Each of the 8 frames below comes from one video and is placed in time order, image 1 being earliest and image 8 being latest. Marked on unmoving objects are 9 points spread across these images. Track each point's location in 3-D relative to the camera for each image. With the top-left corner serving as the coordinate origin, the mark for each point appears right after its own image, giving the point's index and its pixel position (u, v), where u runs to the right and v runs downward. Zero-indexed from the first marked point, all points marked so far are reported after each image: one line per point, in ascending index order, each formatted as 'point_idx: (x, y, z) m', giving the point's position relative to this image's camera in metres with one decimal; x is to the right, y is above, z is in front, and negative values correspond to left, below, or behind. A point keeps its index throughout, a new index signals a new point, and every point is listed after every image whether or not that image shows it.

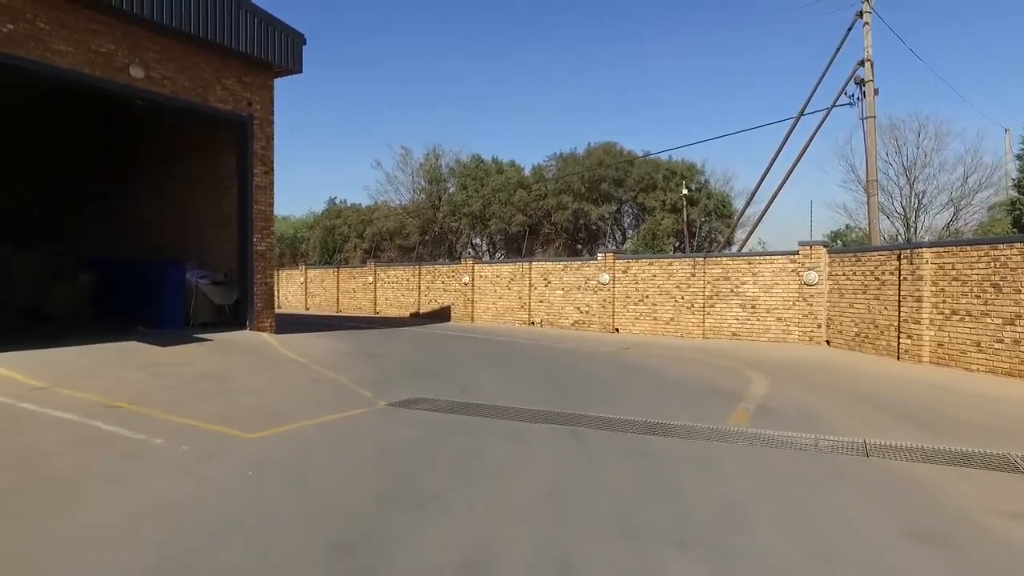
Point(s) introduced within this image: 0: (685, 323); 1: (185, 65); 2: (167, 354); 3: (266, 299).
0: (+4.6, -1.0, +17.6) m
1: (-6.5, +4.5, +13.2) m
2: (-5.8, -1.2, +11.1) m
3: (-5.5, -0.3, +14.9) m
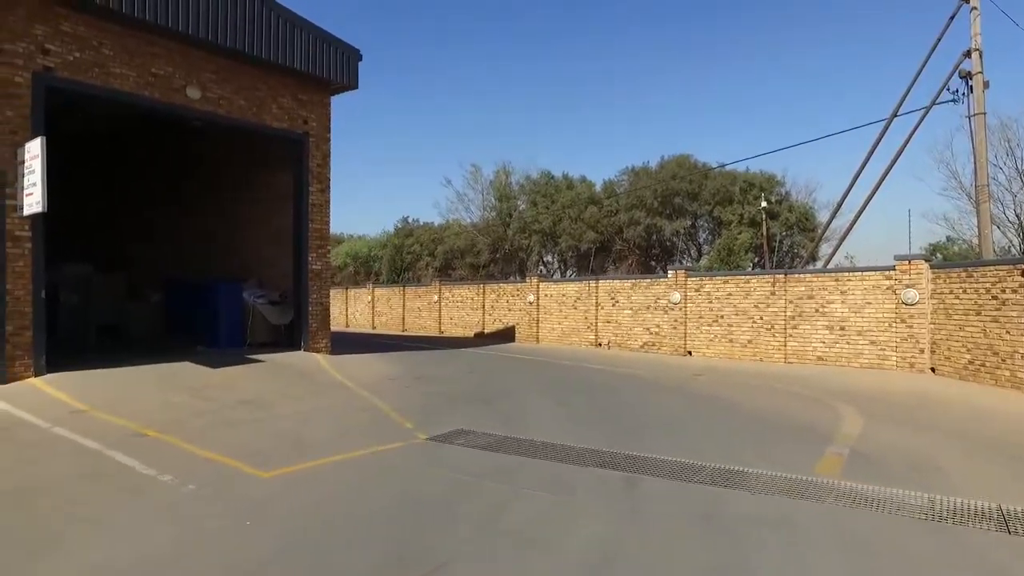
0: (+6.2, -1.4, +16.2) m
1: (-5.4, +4.1, +13.2) m
2: (-4.8, -1.5, +10.8) m
3: (-4.2, -0.7, +14.7) m
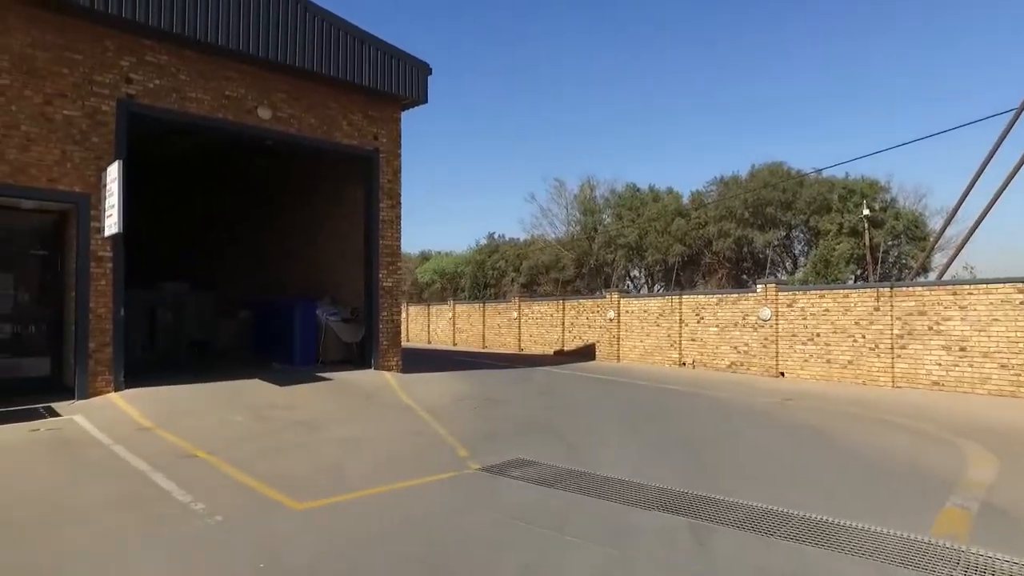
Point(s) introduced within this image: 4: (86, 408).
0: (+7.9, -1.8, +14.6) m
1: (-4.0, +3.7, +13.3) m
2: (-3.7, -1.8, +10.8) m
3: (-2.6, -1.1, +14.5) m
4: (-6.1, -1.7, +9.5) m
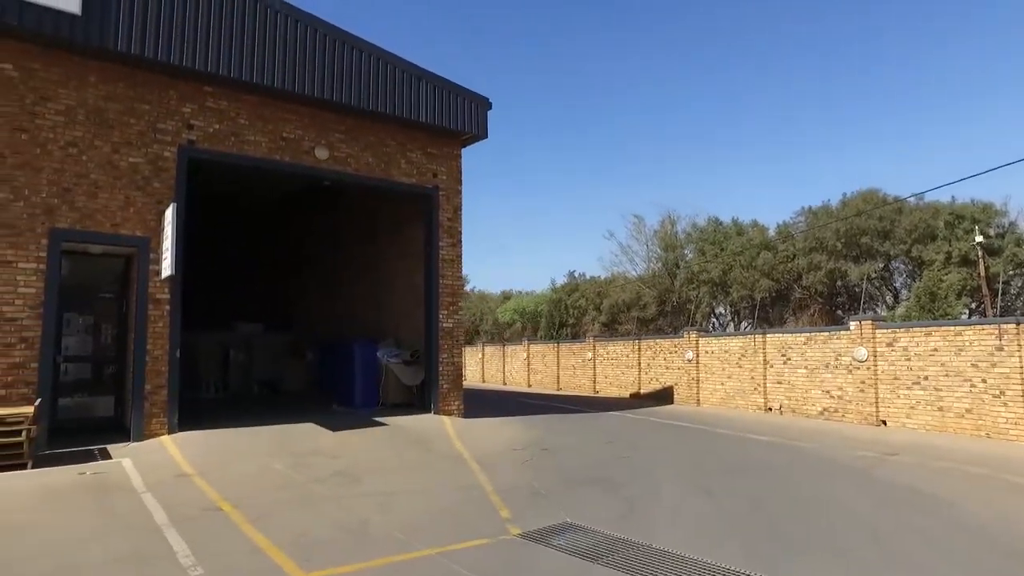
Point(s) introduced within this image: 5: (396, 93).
0: (+9.2, -2.4, +12.7) m
1: (-2.8, +2.9, +13.2) m
2: (-2.8, -2.4, +10.4) m
3: (-1.2, -1.9, +13.9) m
4: (-5.3, -2.3, +9.4) m
5: (-2.3, +3.9, +13.2) m
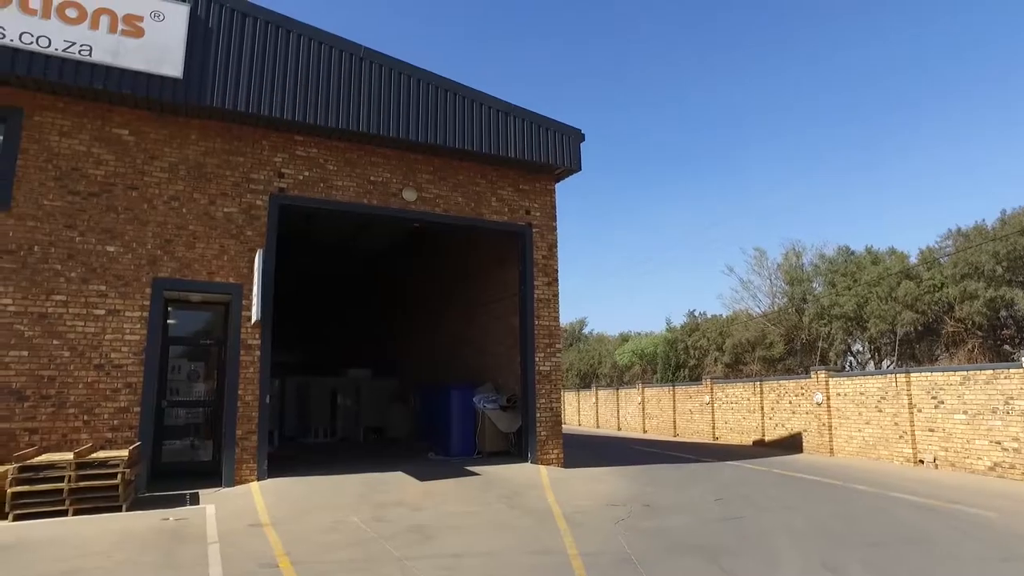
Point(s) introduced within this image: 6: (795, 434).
0: (+10.8, -2.8, +10.0) m
1: (-1.0, +2.1, +13.0) m
2: (-1.4, -3.1, +9.8) m
3: (+0.8, -2.7, +13.1) m
4: (-4.0, -3.0, +9.3) m
5: (-0.6, +3.1, +12.9) m
6: (+8.4, -4.3, +19.6) m
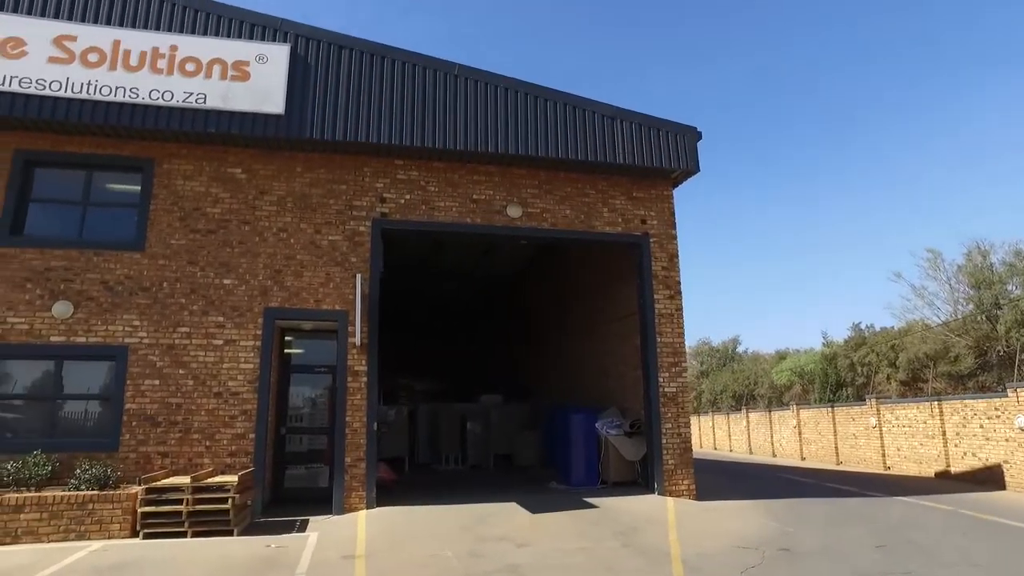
0: (+12.1, -2.4, +6.6) m
1: (+1.0, +1.8, +12.3) m
2: (+0.1, -3.3, +9.1) m
3: (+3.0, -3.0, +11.8) m
4: (-2.5, -3.3, +9.2) m
5: (+1.4, +2.8, +12.2) m
6: (+12.0, -4.3, +16.4) m
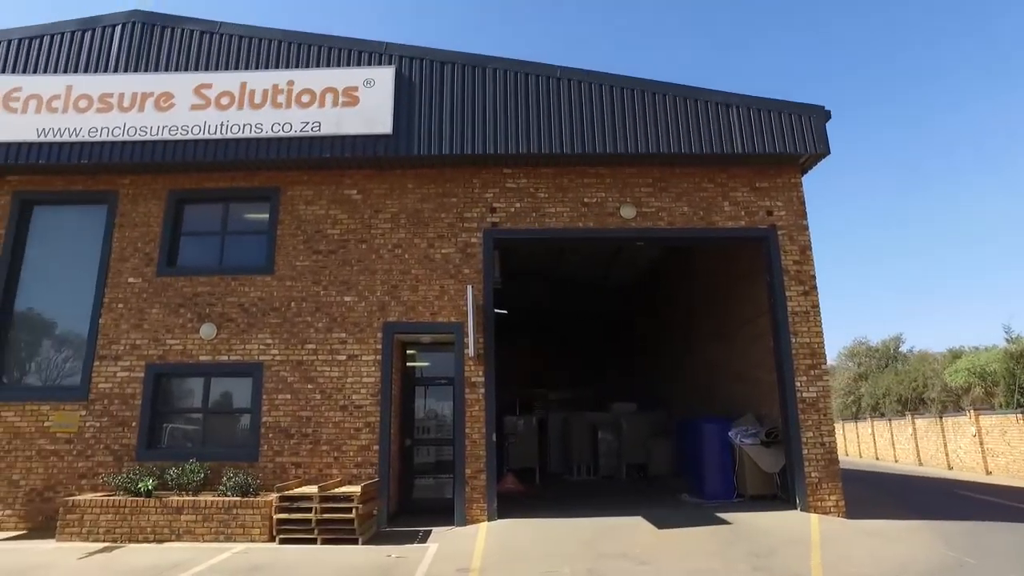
0: (+12.9, -1.8, +3.7) m
1: (+3.0, +1.7, +11.7) m
2: (+1.7, -3.3, +8.6) m
3: (+5.1, -2.9, +10.7) m
4: (-0.9, -3.5, +9.2) m
5: (+3.3, +2.8, +11.5) m
6: (+14.8, -3.8, +13.4) m
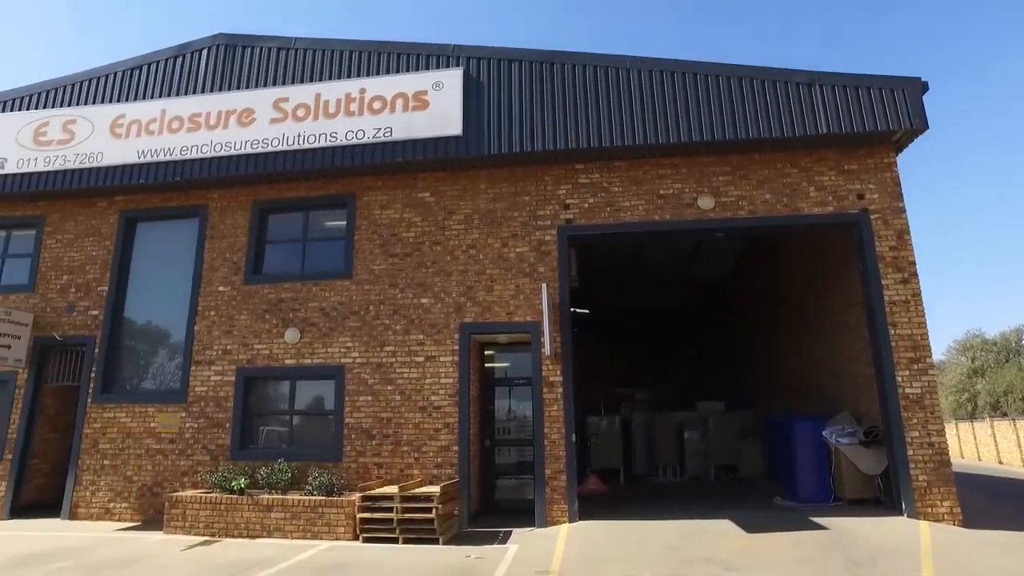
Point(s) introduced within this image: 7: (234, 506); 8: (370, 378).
0: (+13.2, -1.4, +2.0) m
1: (+4.2, +1.9, +11.1) m
2: (+2.8, -3.2, +8.2) m
3: (+6.3, -2.7, +9.8) m
4: (+0.3, -3.5, +9.1) m
5: (+4.5, +2.9, +10.9) m
6: (+16.3, -3.4, +11.3) m
7: (-4.1, -3.3, +9.9) m
8: (-2.3, -1.5, +10.8) m
